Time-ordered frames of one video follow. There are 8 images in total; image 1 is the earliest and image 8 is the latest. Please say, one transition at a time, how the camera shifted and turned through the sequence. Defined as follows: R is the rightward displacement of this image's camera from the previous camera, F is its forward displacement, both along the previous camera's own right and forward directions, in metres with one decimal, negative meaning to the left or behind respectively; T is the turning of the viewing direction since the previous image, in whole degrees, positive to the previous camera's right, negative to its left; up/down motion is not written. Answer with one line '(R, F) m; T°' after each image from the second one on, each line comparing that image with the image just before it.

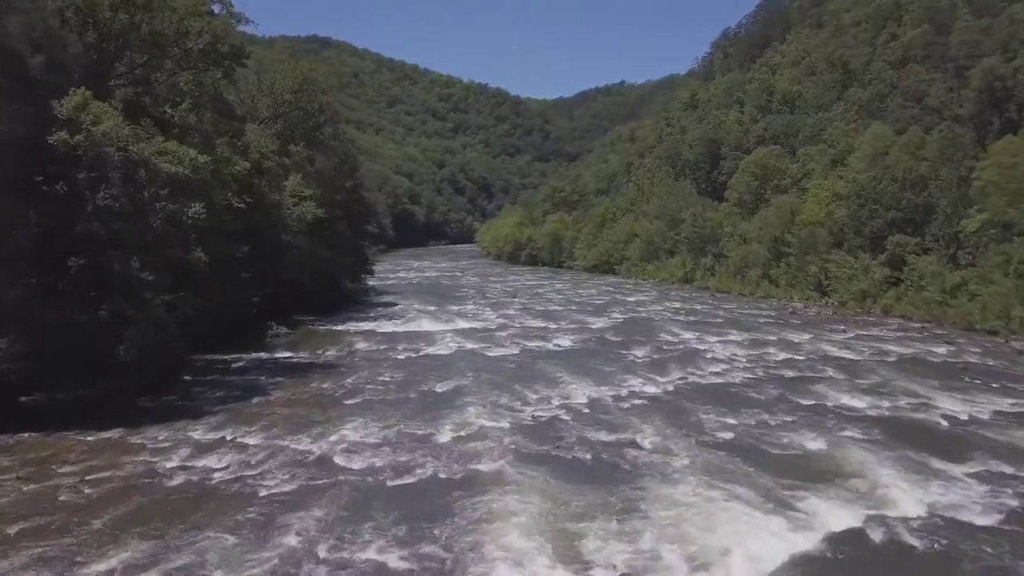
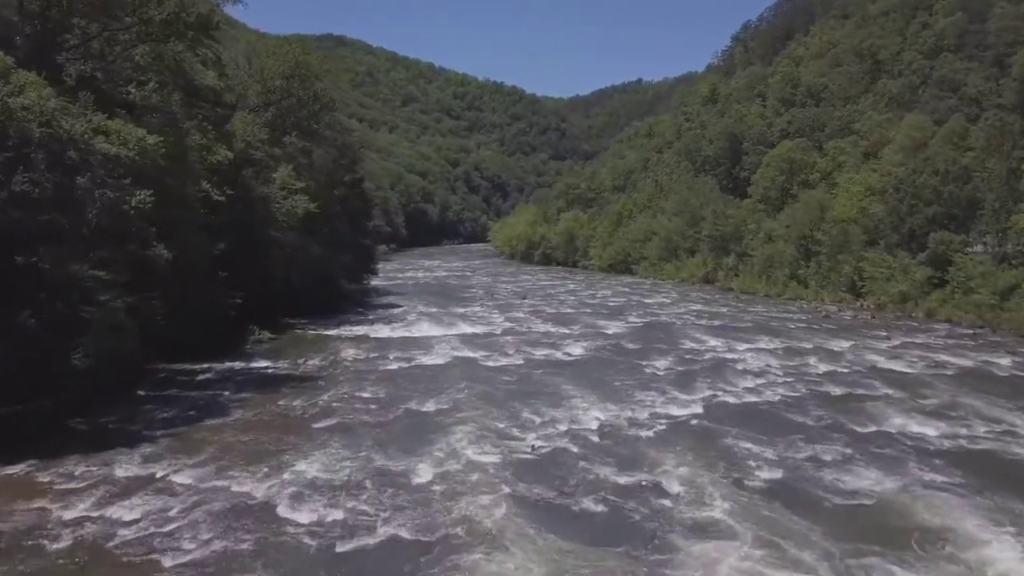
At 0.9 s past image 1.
(+0.4, +3.2) m; -1°
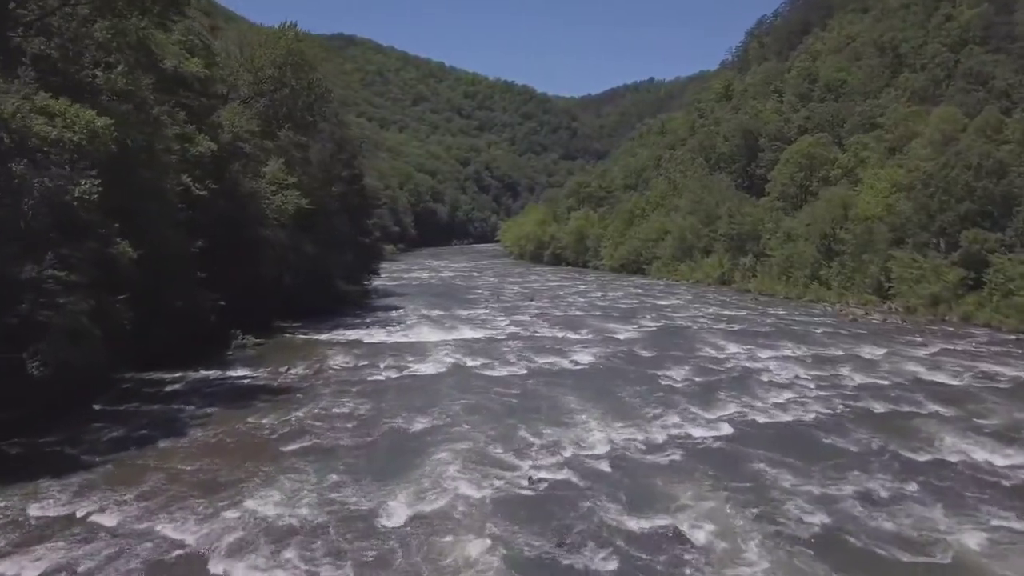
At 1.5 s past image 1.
(+0.3, +2.3) m; -1°
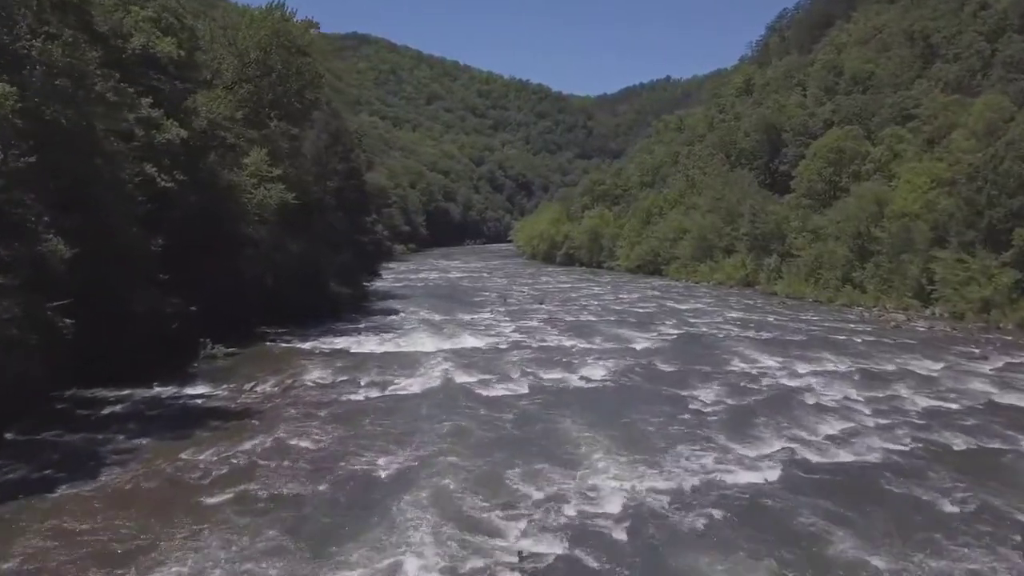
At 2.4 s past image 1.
(+0.4, +3.2) m; -1°
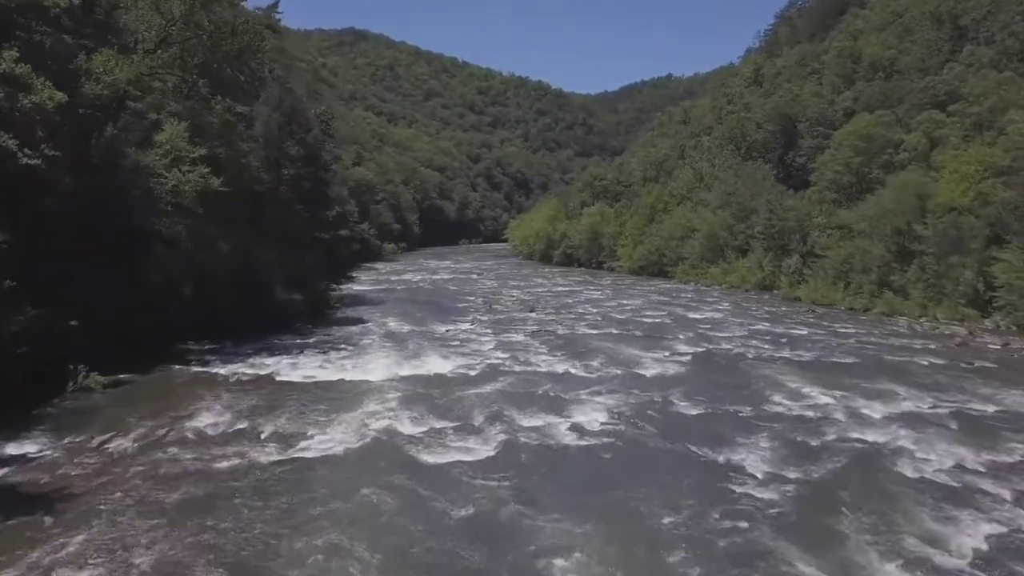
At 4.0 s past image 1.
(+0.7, +6.0) m; 0°
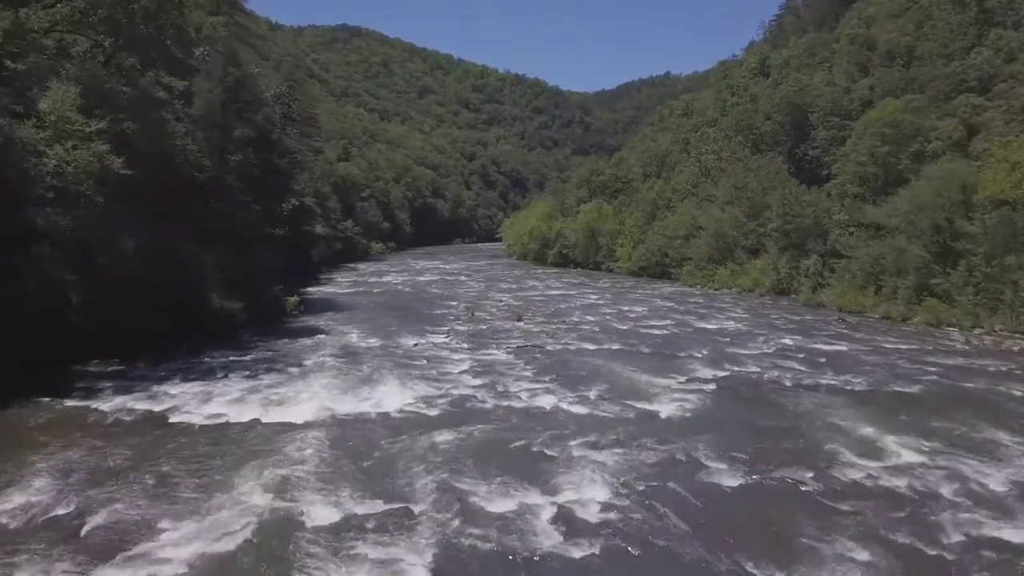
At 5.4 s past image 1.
(+0.5, +5.1) m; 0°
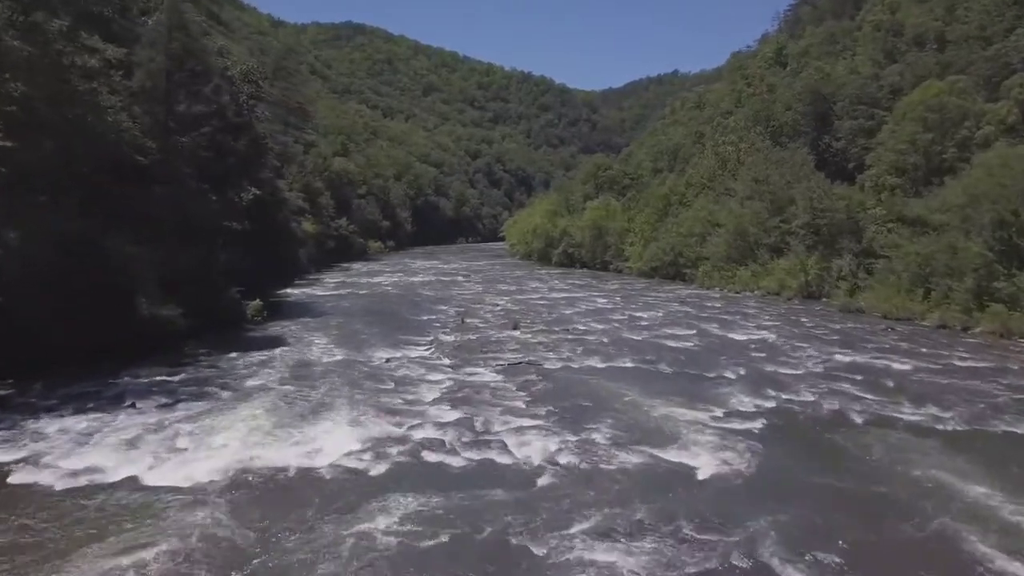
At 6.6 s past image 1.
(+0.4, +4.5) m; 0°
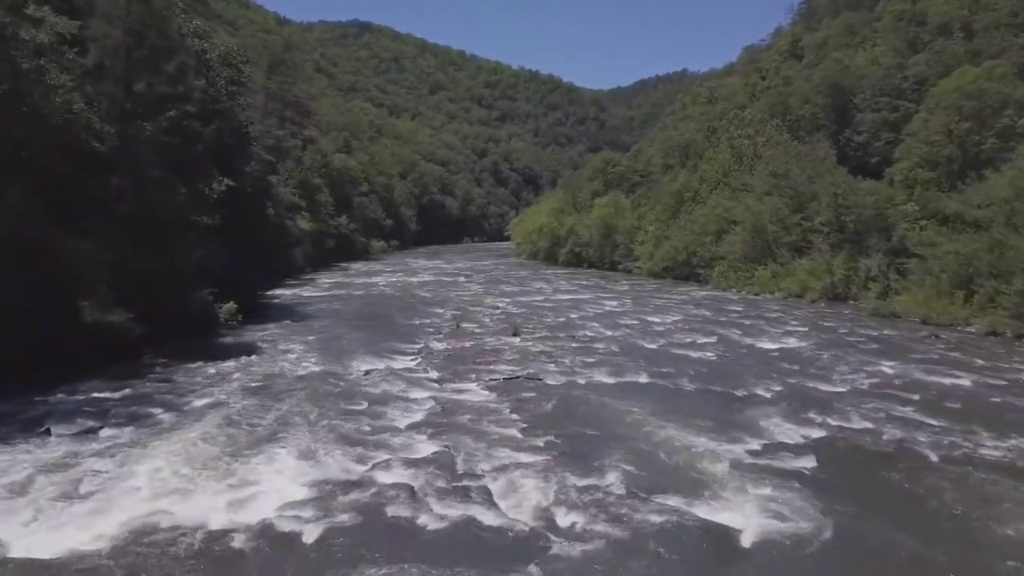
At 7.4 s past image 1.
(+0.3, +2.8) m; -1°
